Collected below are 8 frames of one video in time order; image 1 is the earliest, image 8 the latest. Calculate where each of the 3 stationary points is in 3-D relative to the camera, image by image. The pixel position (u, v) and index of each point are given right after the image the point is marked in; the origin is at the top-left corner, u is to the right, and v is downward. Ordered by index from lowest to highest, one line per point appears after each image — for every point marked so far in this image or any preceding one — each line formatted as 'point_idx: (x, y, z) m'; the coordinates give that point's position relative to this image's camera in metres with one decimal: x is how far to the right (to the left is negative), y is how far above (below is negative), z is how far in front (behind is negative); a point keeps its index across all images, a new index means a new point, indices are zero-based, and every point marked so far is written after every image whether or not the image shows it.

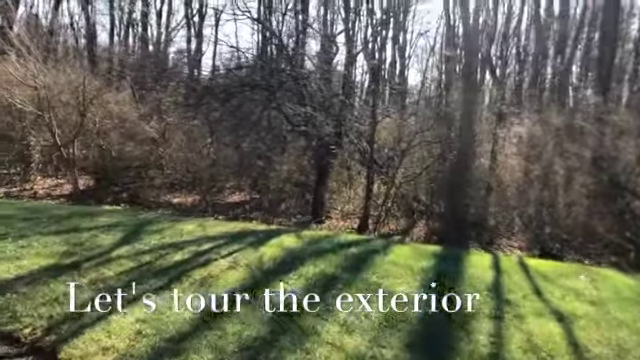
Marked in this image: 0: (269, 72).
0: (-1.4, +2.8, +14.8) m
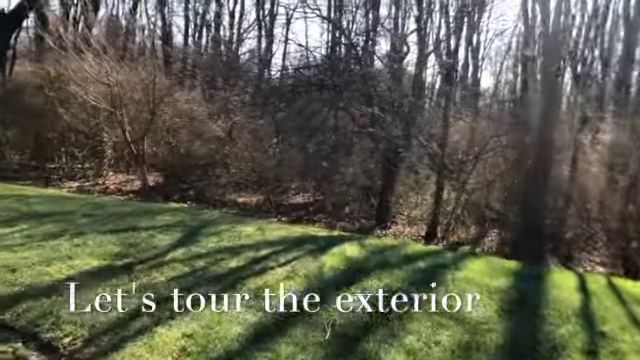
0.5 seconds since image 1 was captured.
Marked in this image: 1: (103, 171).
0: (+0.4, +2.7, +14.3) m
1: (-6.5, +0.3, +17.4) m
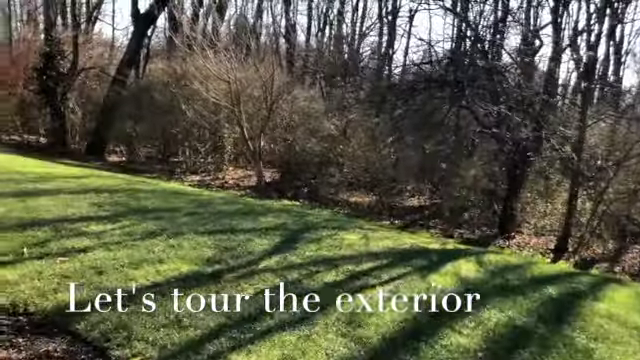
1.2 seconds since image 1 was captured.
0: (+3.1, +2.6, +13.2) m
1: (-3.0, +0.5, +17.6) m
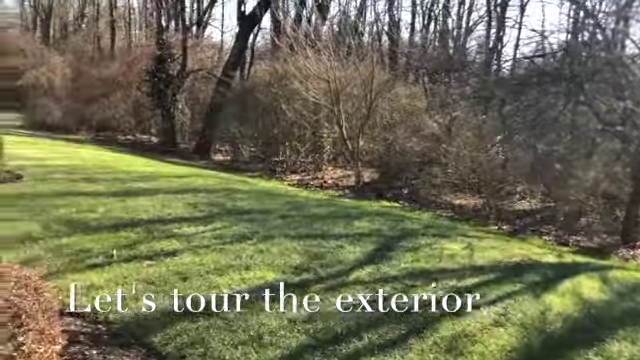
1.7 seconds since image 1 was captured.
0: (+5.3, +2.5, +11.9) m
1: (0.0, +0.5, +17.4) m
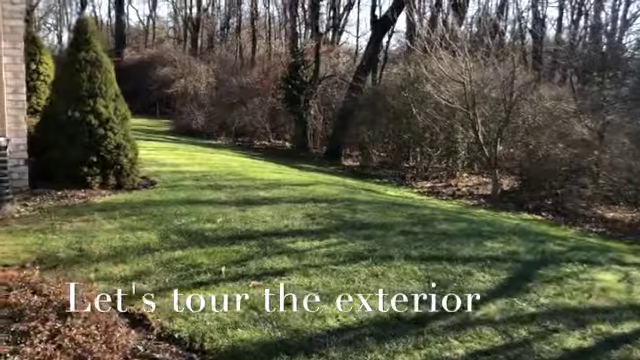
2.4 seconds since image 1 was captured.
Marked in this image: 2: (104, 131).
0: (+7.6, +2.2, +9.9) m
1: (+3.8, +0.2, +16.4) m
2: (-3.4, +0.8, +9.0) m
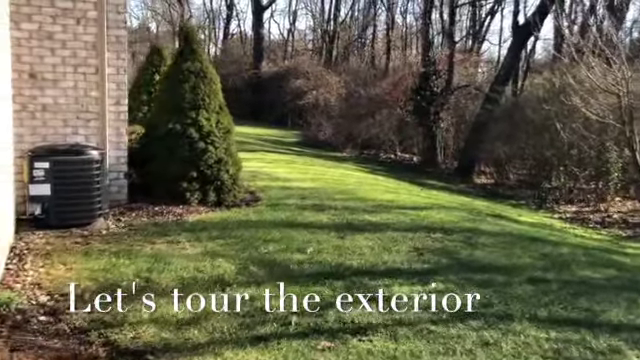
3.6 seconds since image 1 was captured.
0: (+9.3, +1.6, +6.9) m
1: (+6.9, -0.5, +14.1) m
2: (-1.7, +0.5, +8.6) m
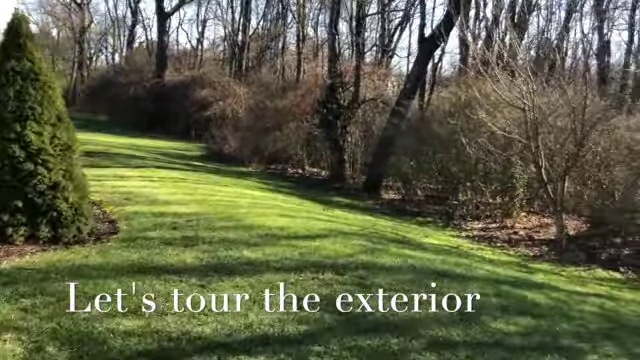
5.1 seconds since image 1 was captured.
0: (+7.8, +1.3, +6.7) m
1: (+4.4, -0.9, +13.4) m
2: (-3.3, +0.2, +6.7) m
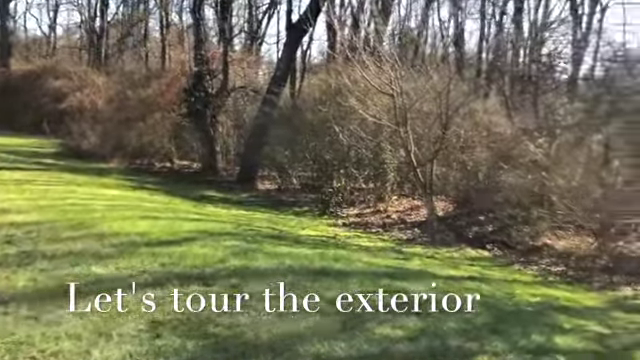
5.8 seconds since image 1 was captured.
0: (+6.1, +1.7, +7.4) m
1: (+1.5, -0.6, +13.4) m
2: (-4.7, 0.0, +5.1) m
